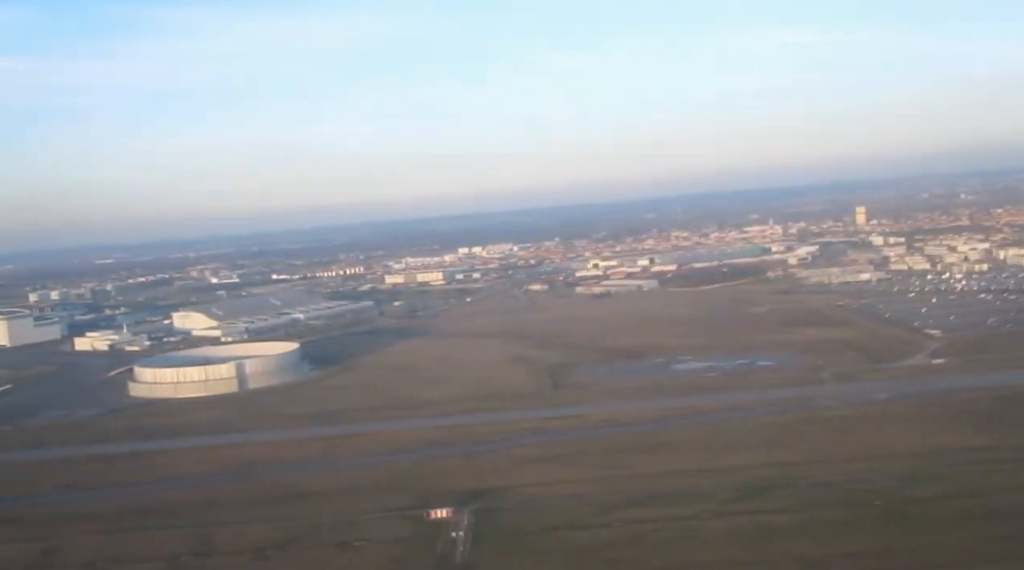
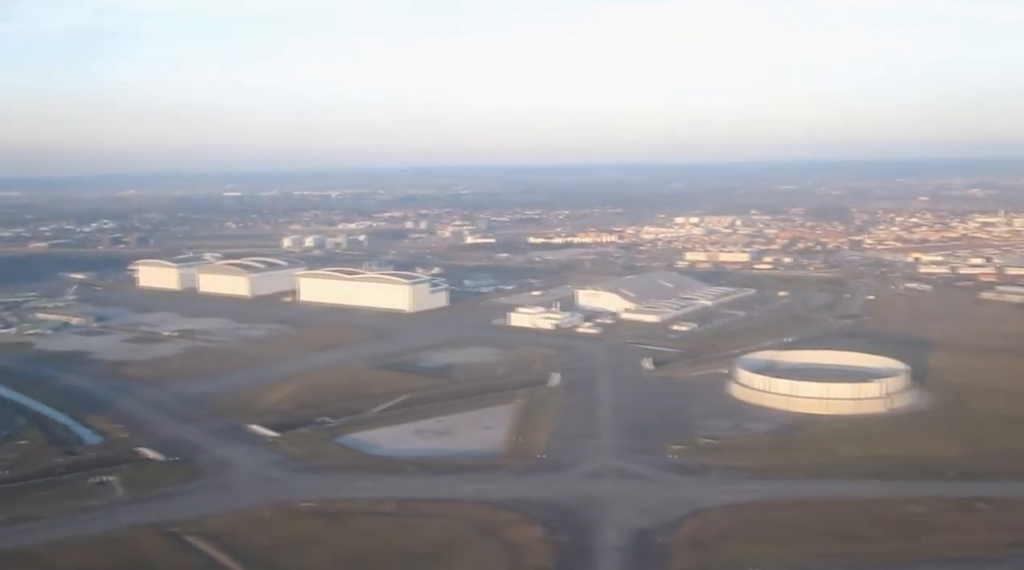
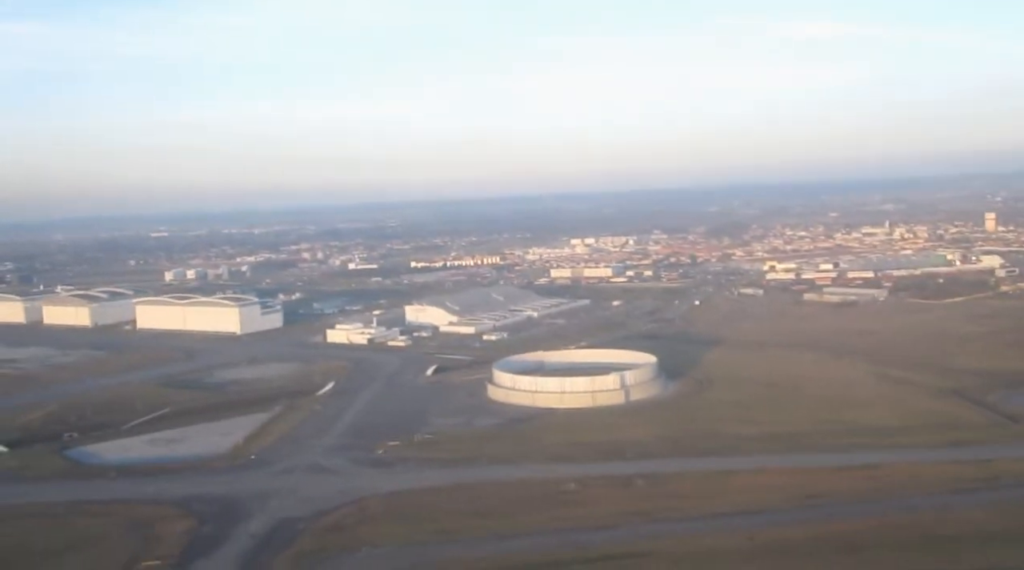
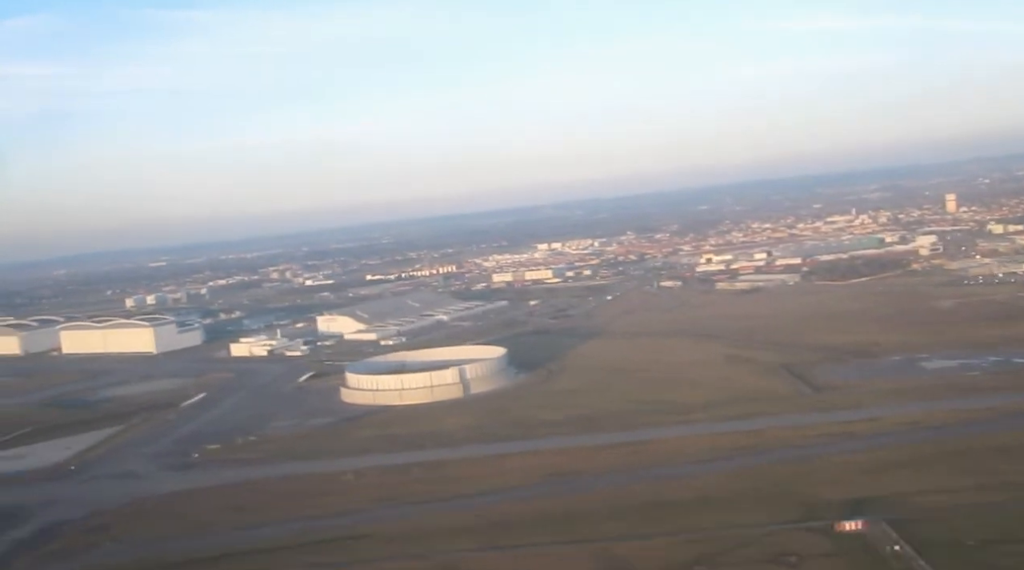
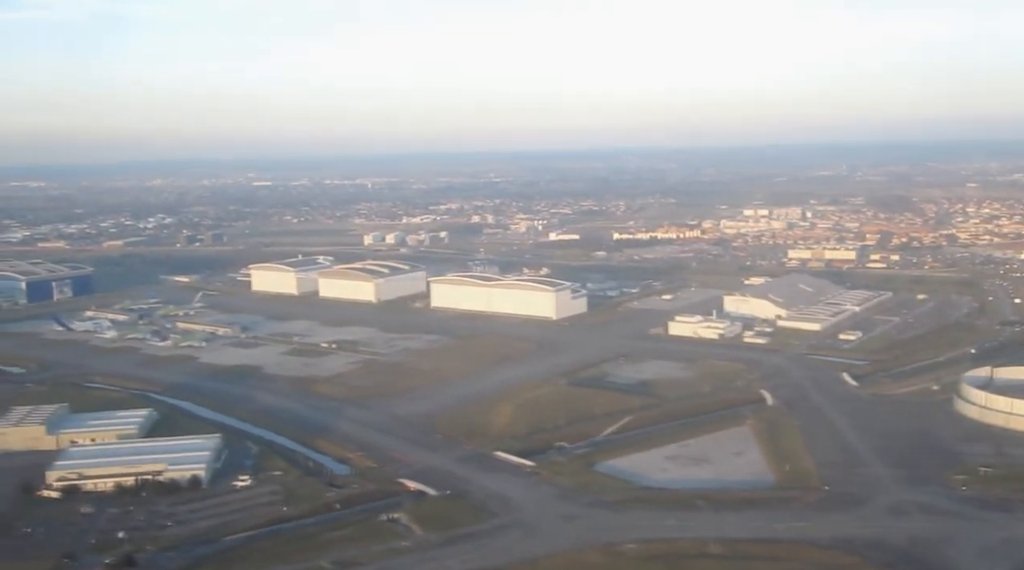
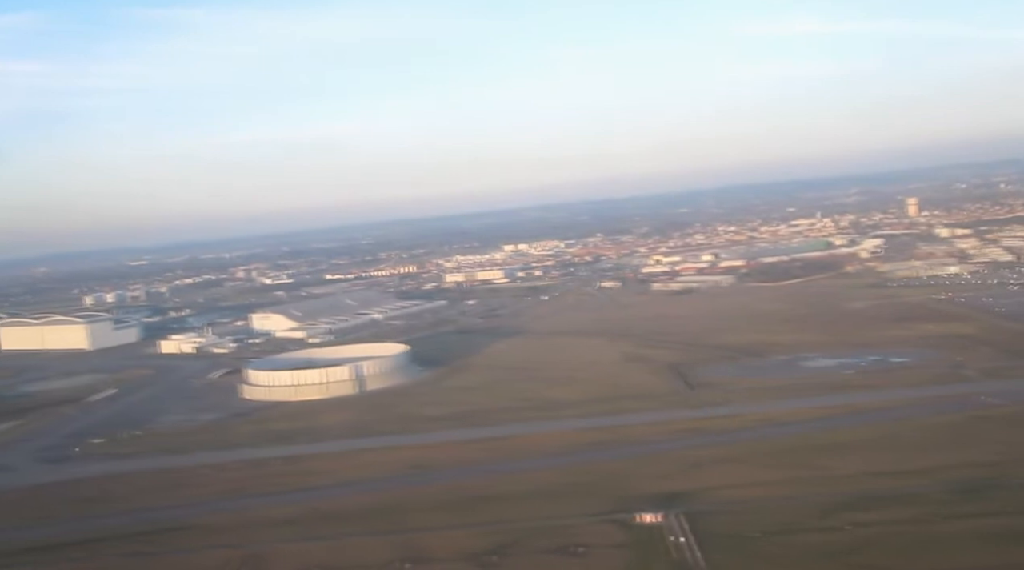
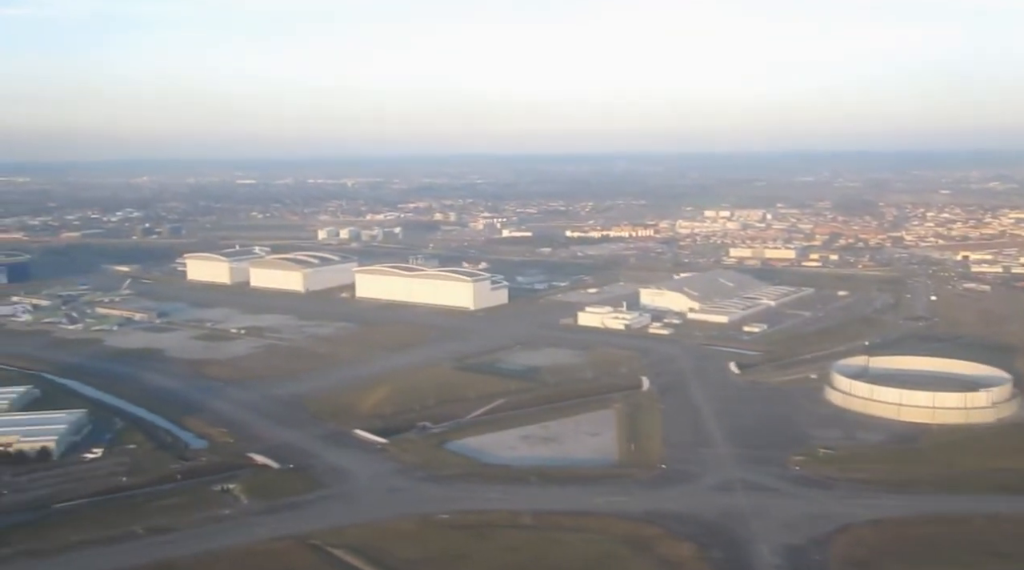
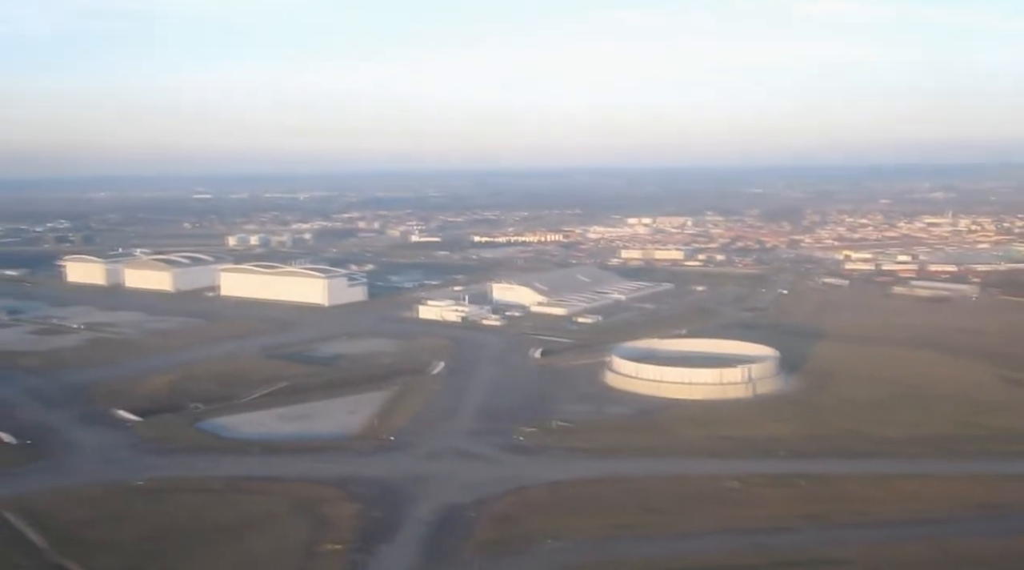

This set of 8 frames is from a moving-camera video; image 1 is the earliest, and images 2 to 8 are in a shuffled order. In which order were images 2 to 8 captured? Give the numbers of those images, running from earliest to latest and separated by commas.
6, 4, 3, 8, 2, 7, 5
